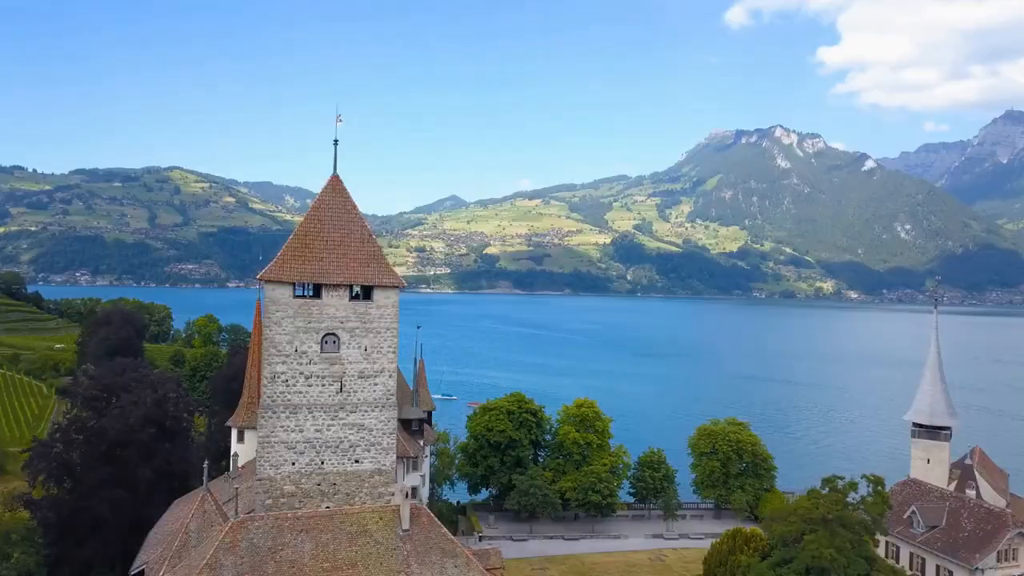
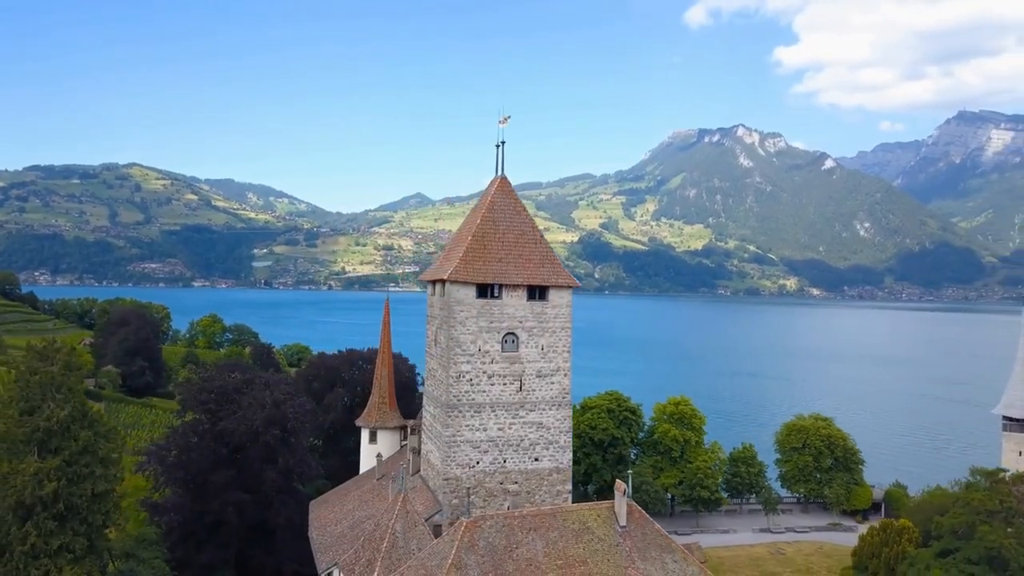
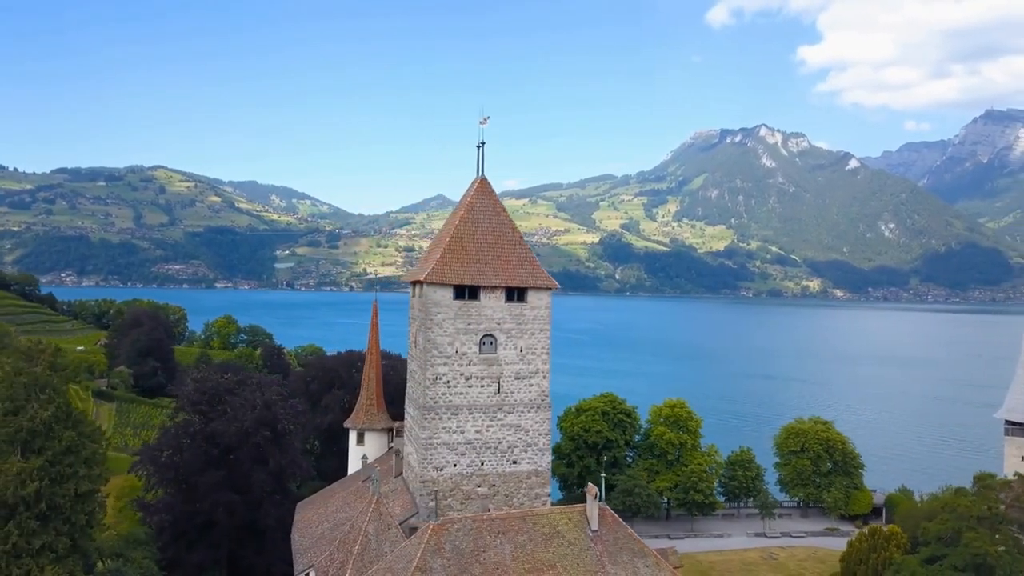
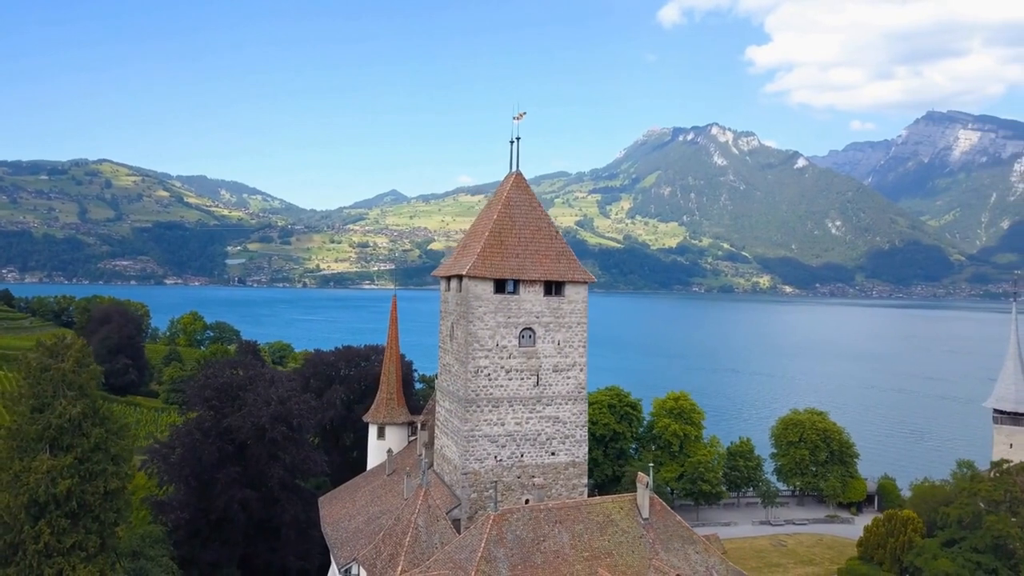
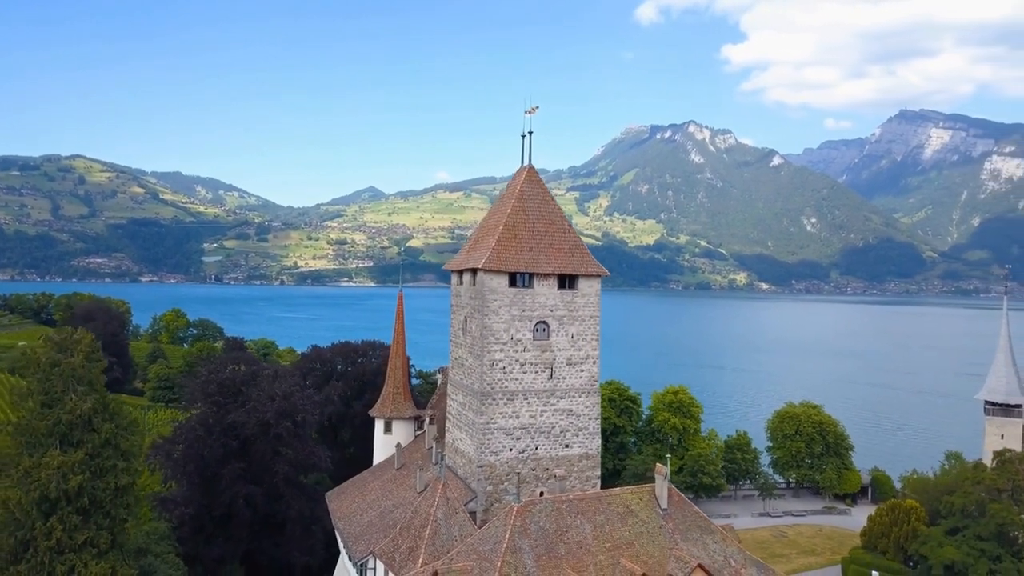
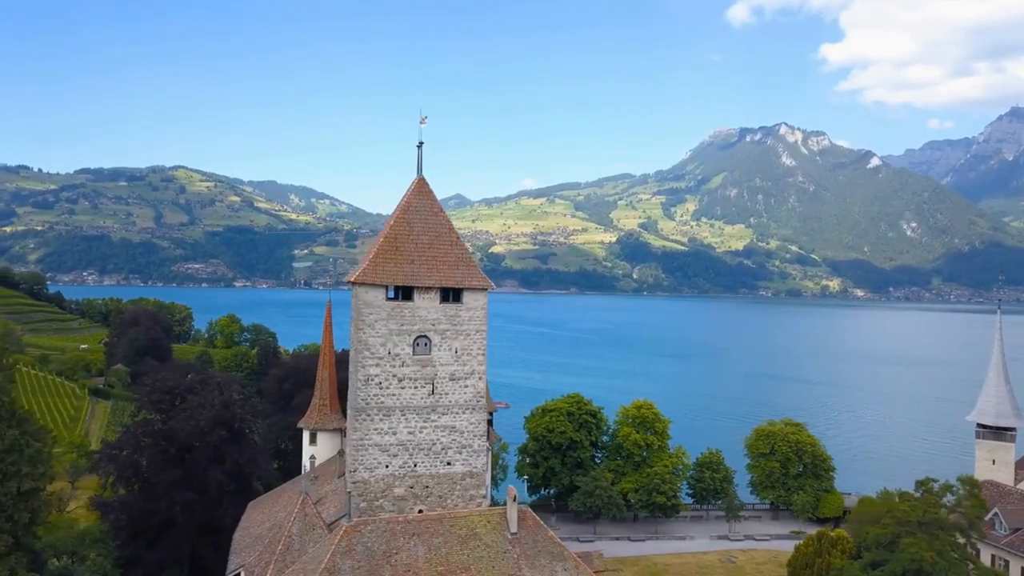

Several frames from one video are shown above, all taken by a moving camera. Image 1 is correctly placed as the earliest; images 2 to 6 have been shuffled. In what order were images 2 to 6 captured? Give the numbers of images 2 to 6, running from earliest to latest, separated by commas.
6, 3, 2, 4, 5
